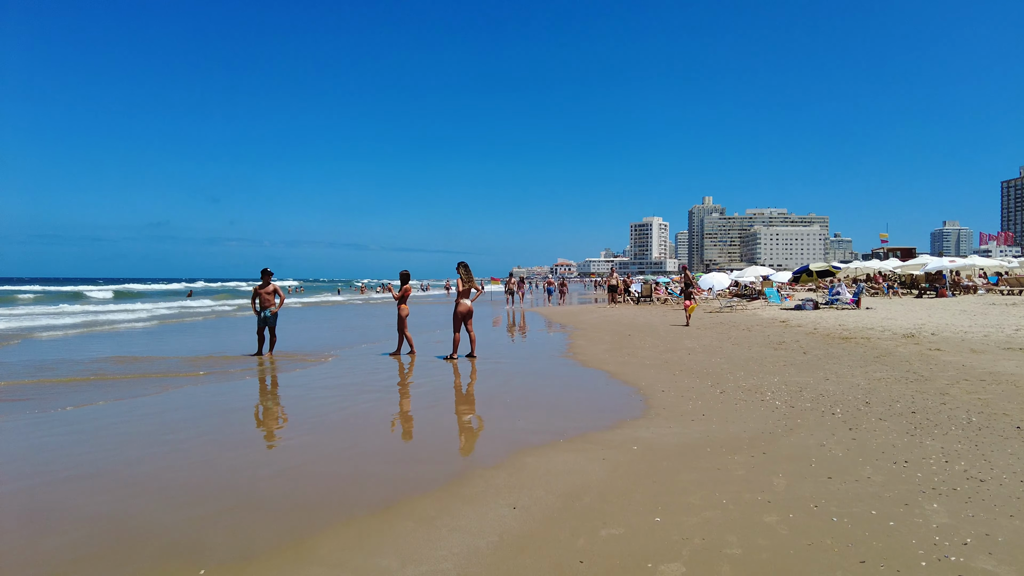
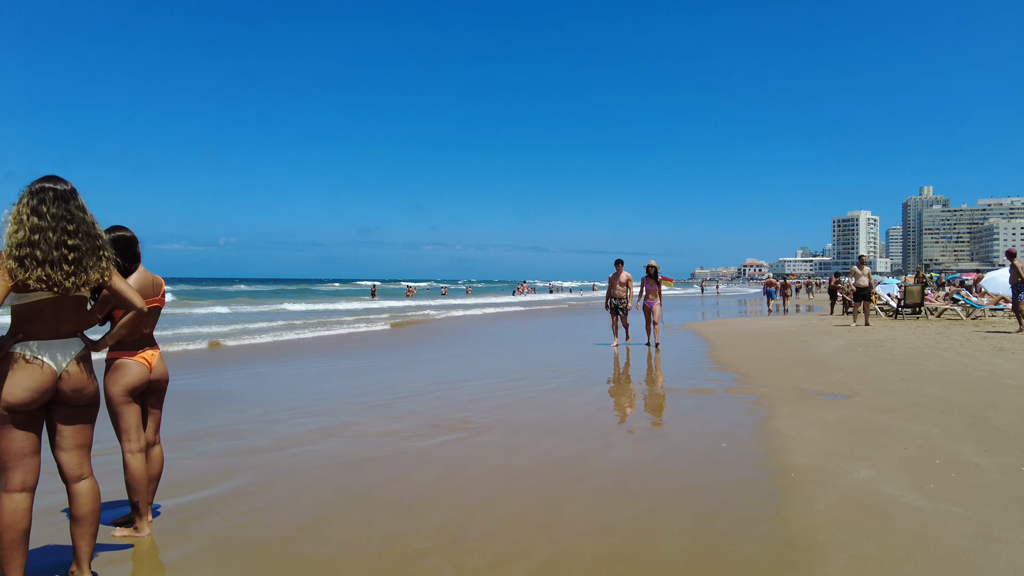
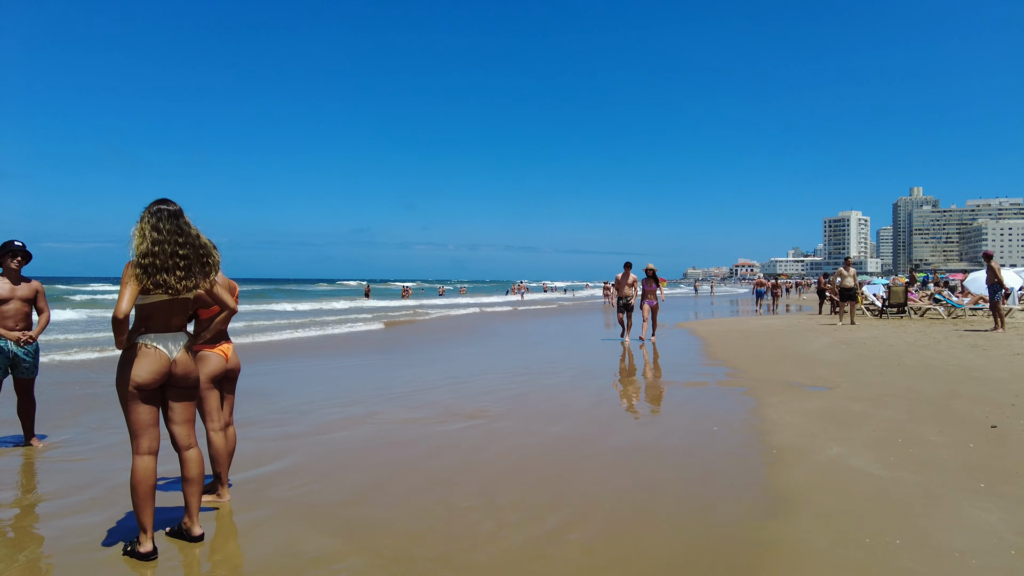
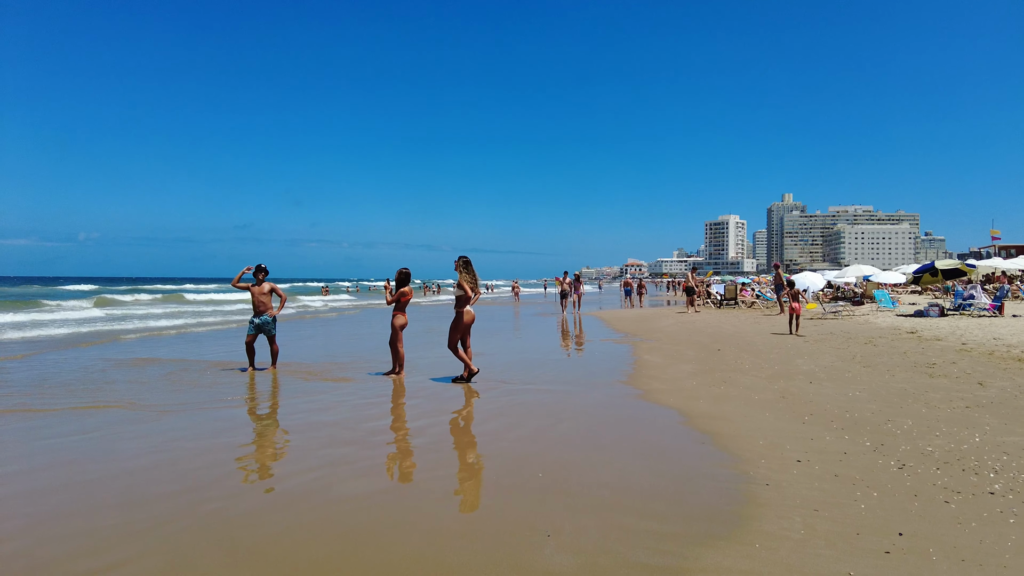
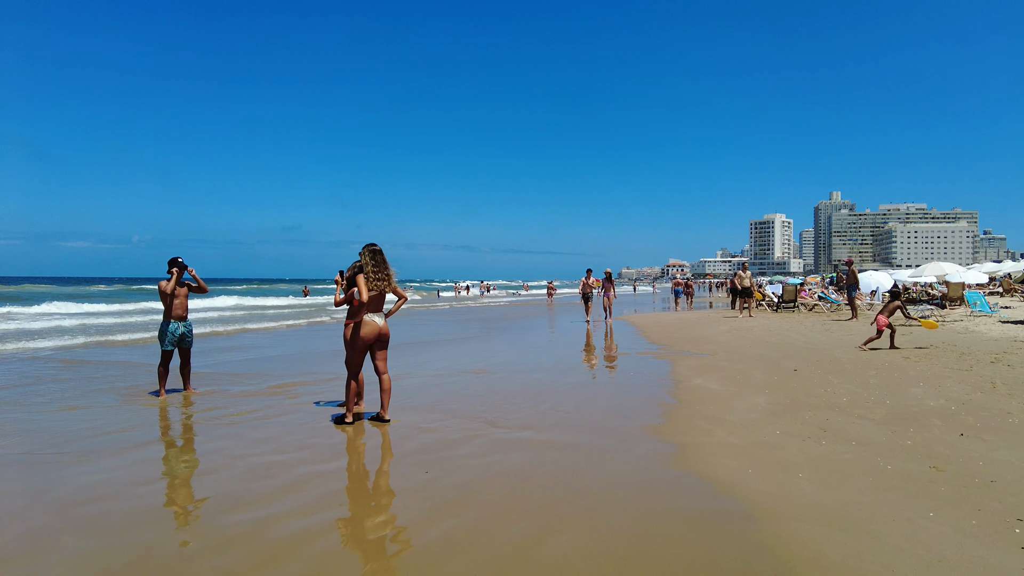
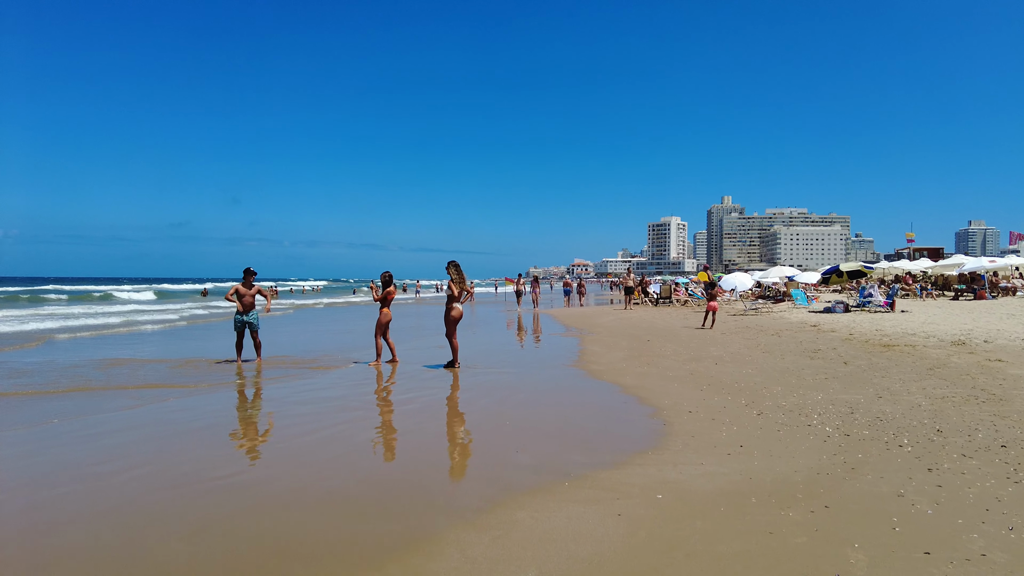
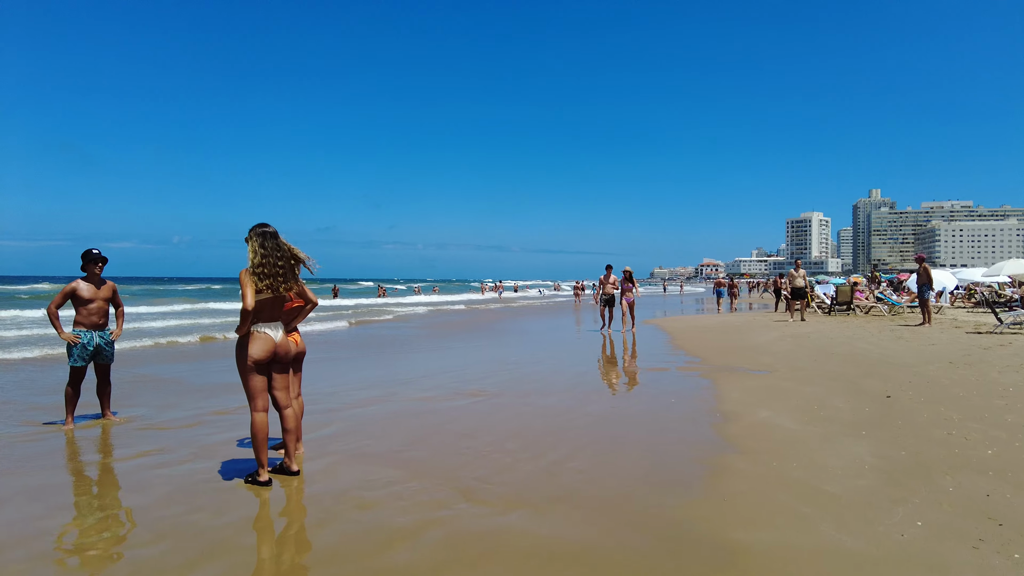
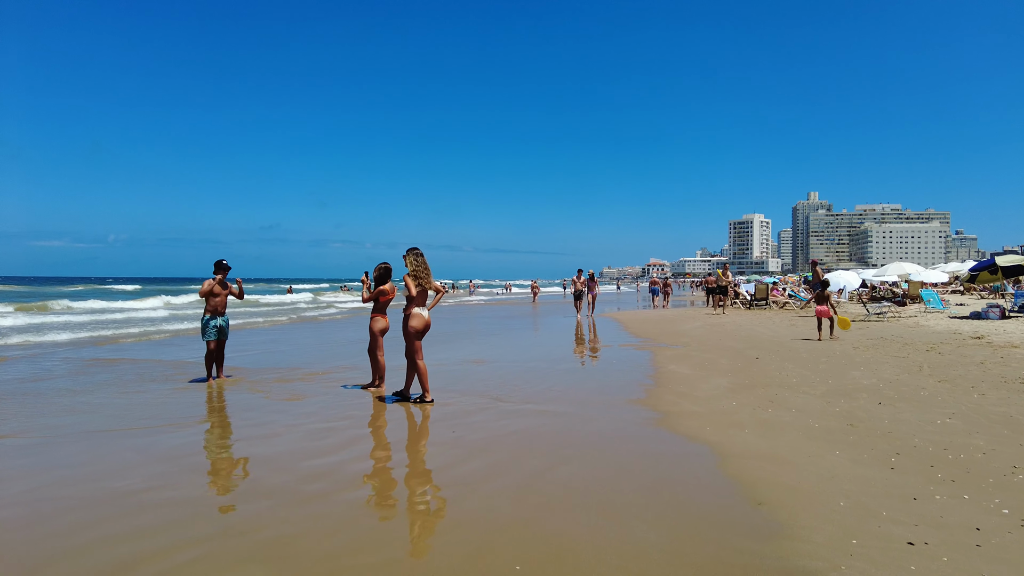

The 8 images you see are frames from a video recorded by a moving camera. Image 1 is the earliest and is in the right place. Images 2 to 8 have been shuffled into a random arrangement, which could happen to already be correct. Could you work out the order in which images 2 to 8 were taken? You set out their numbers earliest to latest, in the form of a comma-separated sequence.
6, 4, 8, 5, 7, 3, 2
